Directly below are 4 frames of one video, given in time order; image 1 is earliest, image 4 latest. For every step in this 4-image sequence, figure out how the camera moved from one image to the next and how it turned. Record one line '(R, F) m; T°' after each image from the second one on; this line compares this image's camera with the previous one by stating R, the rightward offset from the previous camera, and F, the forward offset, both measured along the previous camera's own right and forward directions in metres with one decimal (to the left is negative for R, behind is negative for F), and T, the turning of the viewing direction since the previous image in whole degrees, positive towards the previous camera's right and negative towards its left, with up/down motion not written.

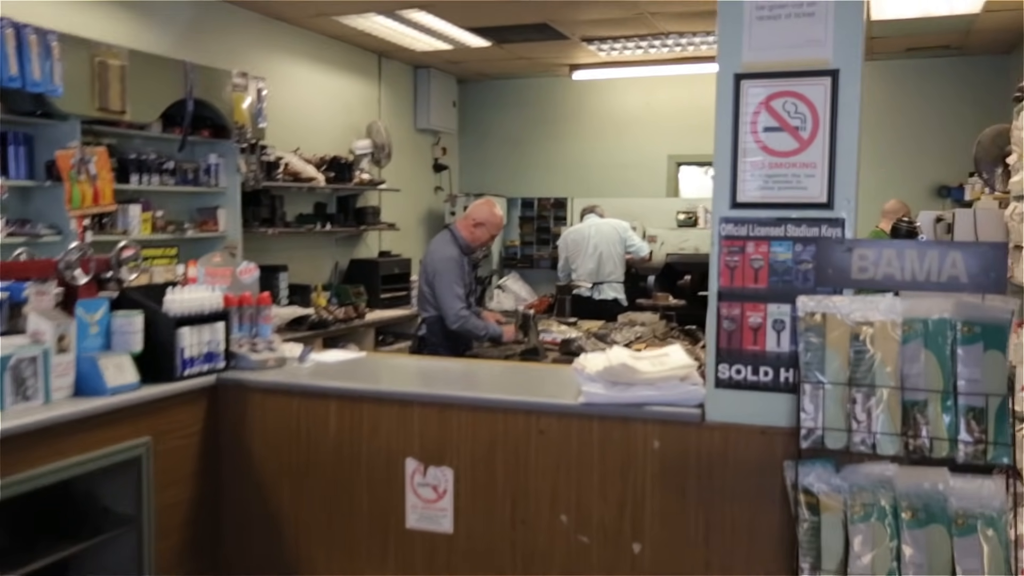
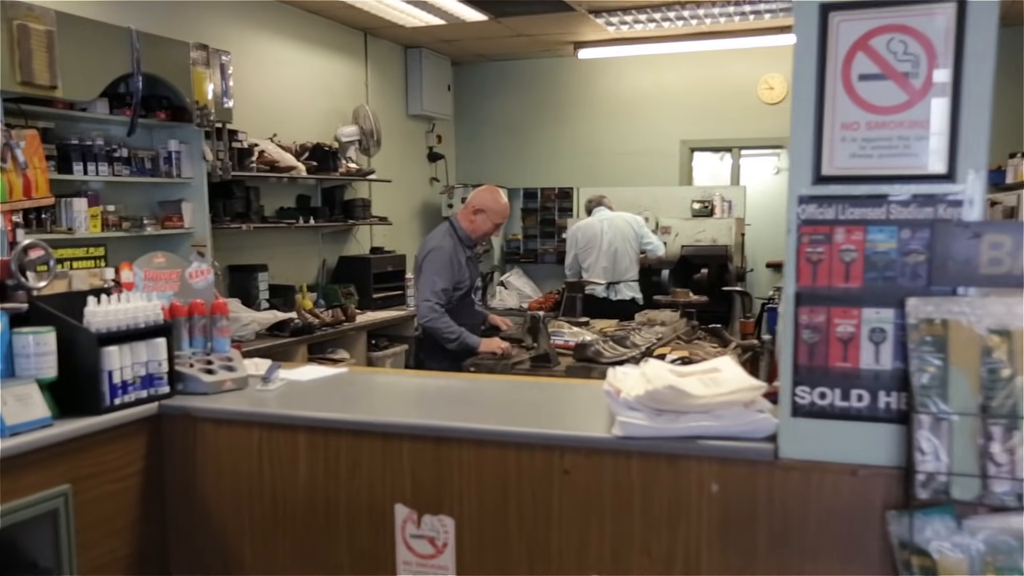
(0.0, +0.5) m; 0°
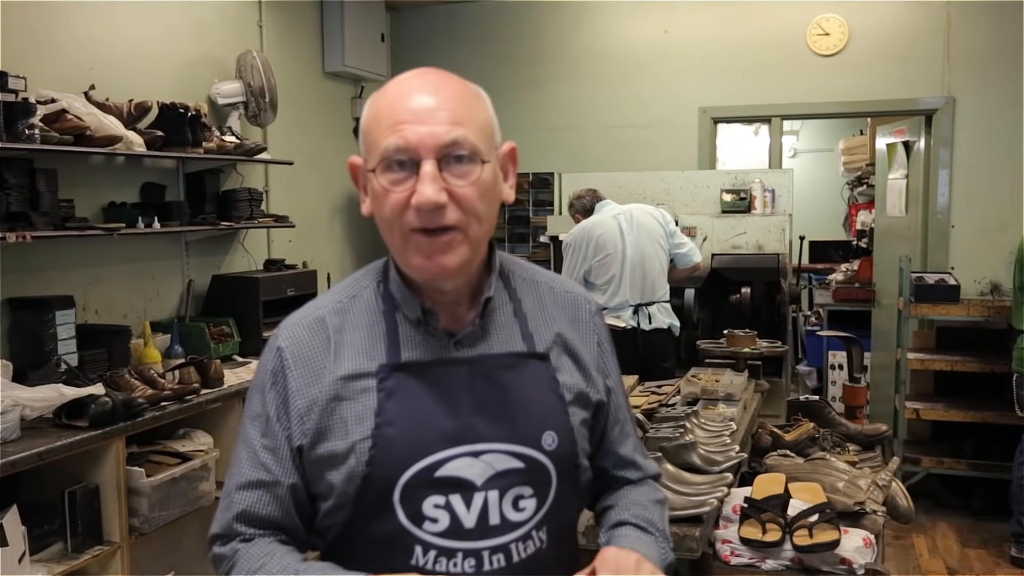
(0.0, +1.7) m; +3°
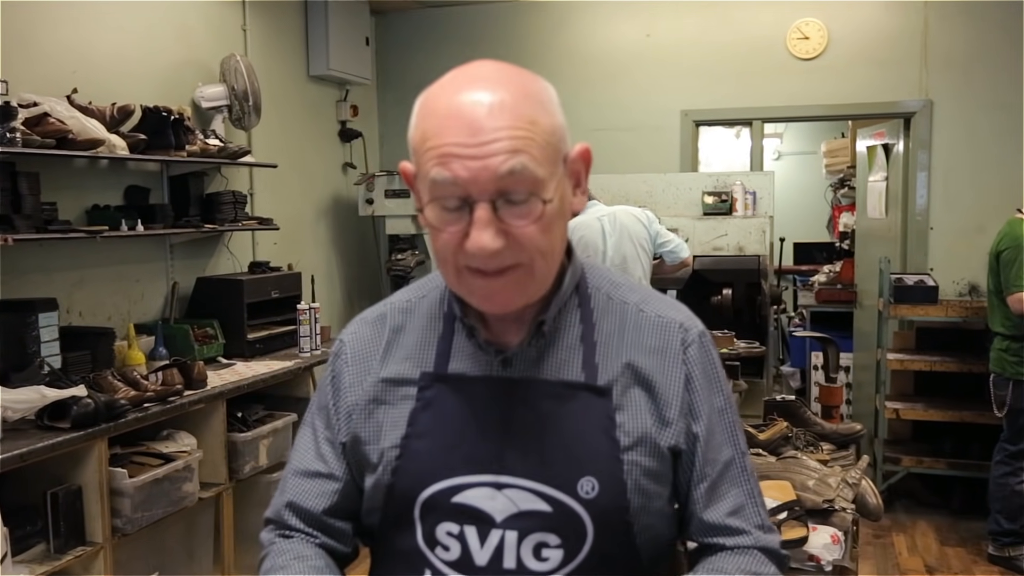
(0.0, 0.0) m; +1°
